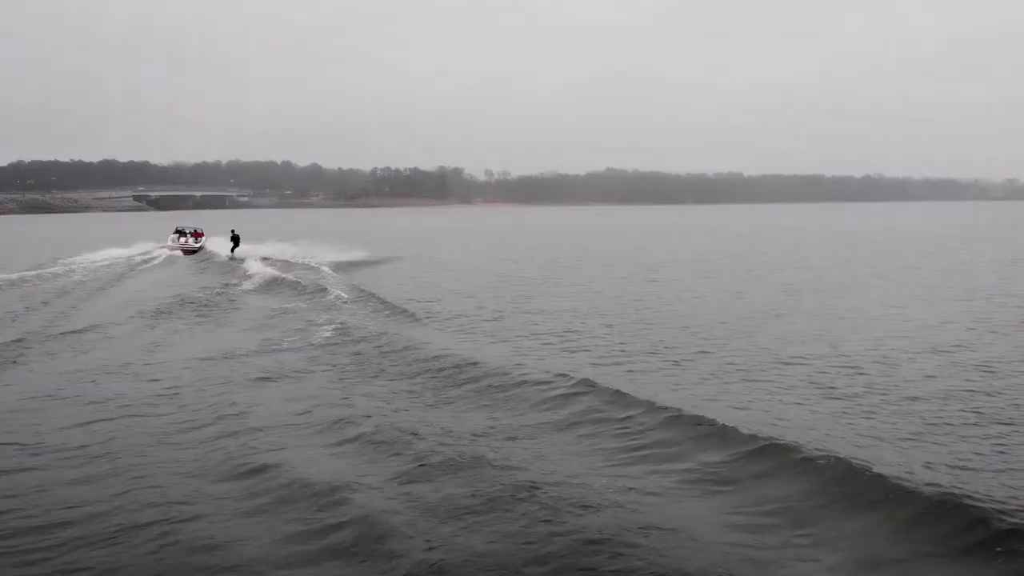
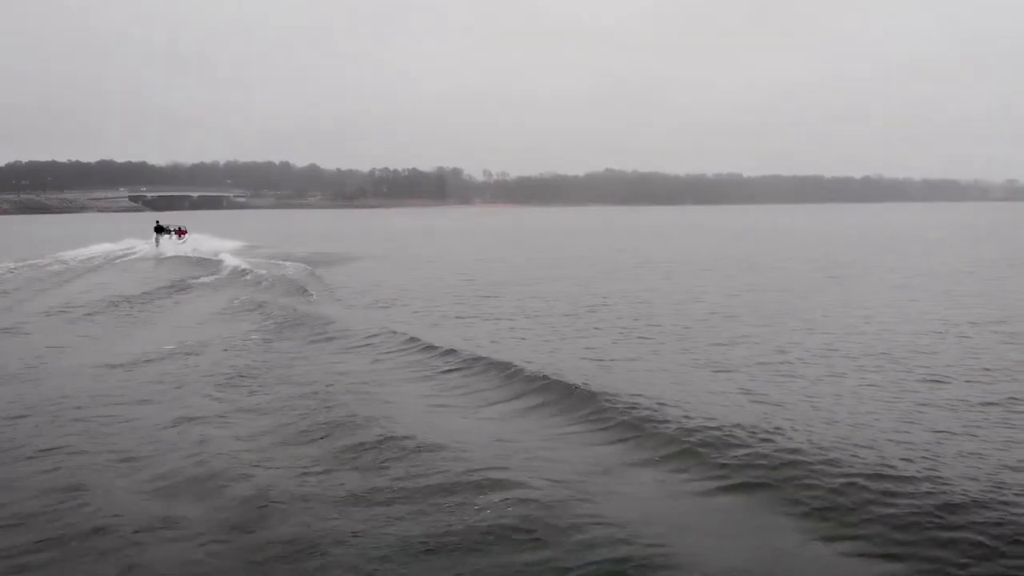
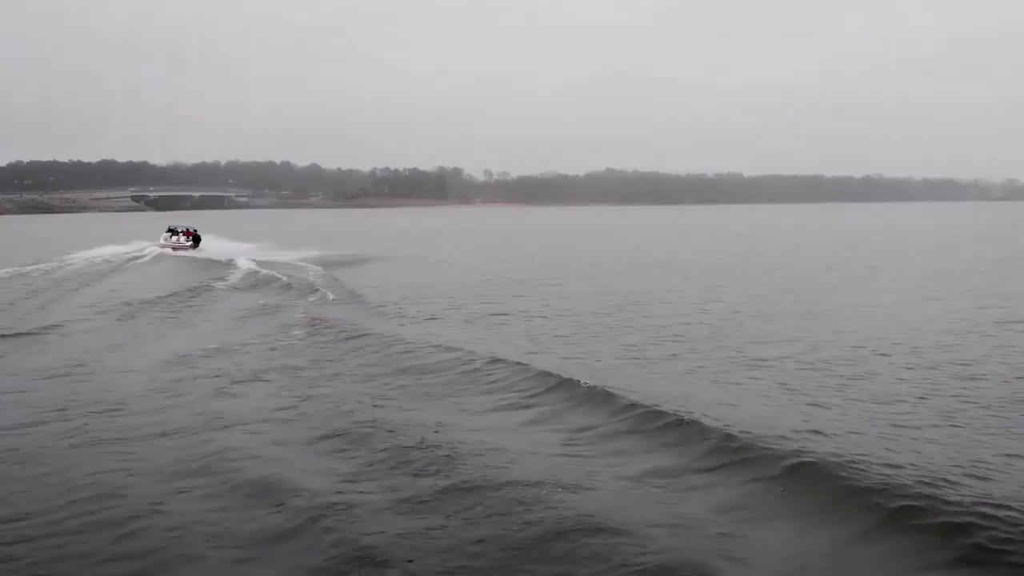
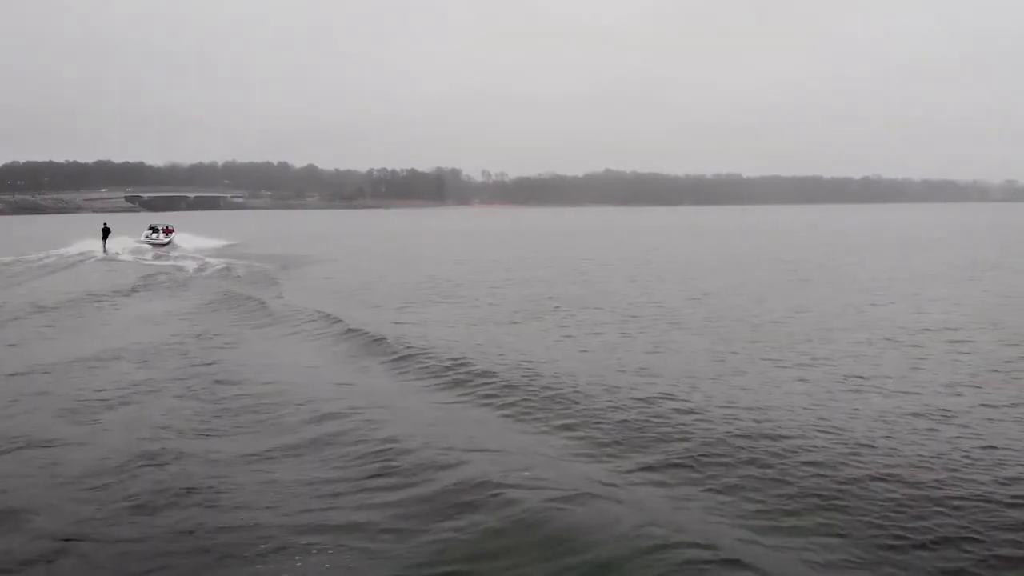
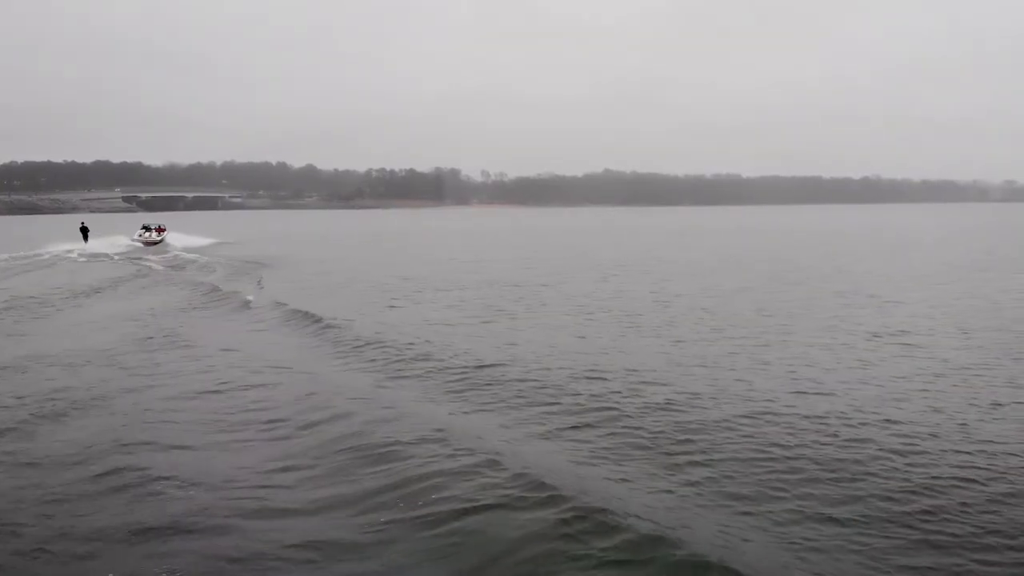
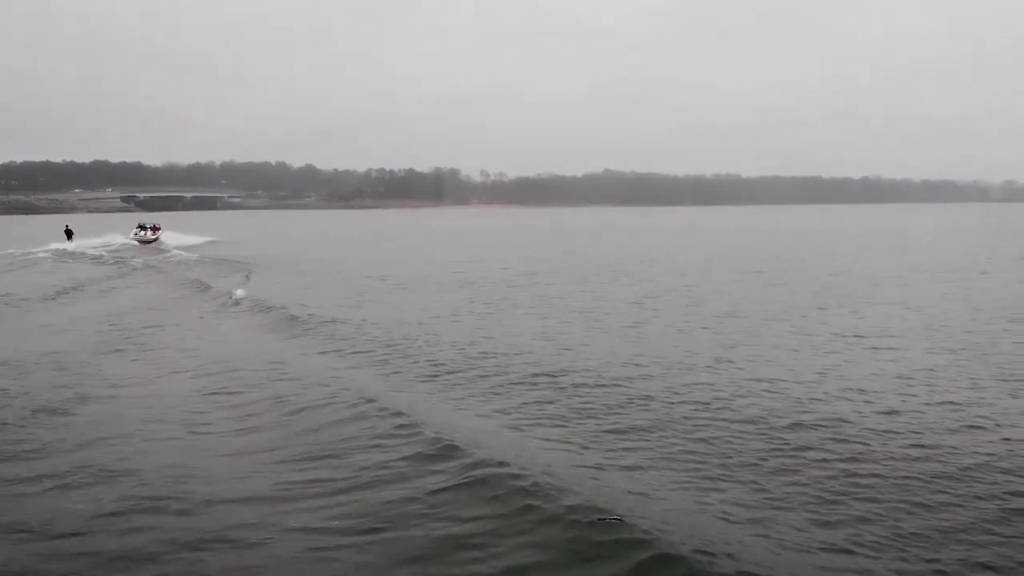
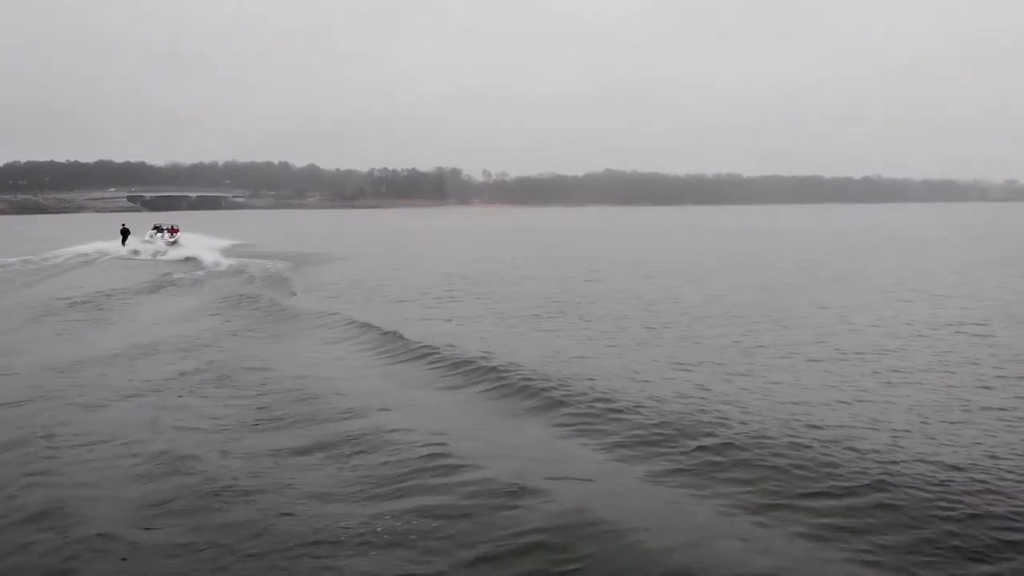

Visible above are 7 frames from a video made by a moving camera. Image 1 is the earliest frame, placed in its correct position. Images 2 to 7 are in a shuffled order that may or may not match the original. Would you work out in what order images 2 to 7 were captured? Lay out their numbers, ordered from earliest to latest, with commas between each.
3, 2, 7, 4, 5, 6
